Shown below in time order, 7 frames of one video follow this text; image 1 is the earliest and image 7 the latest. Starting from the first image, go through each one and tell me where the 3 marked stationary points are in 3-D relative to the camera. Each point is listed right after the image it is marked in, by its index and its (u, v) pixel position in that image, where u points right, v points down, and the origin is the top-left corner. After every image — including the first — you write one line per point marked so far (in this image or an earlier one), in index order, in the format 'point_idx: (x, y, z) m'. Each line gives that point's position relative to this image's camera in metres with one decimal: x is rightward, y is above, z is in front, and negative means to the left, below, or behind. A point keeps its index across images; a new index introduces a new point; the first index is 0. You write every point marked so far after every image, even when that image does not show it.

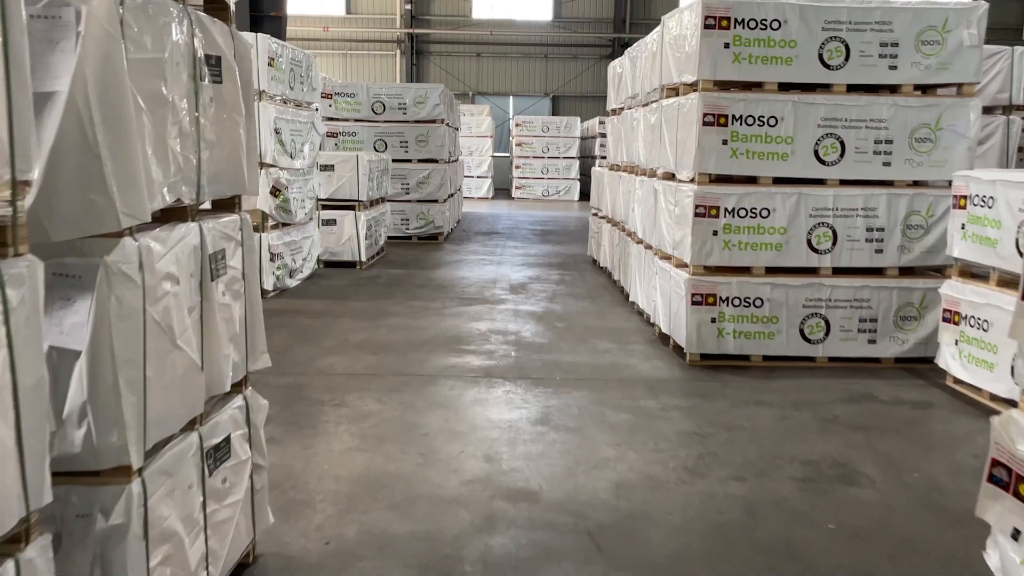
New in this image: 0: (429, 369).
0: (-0.5, -0.5, +5.2) m
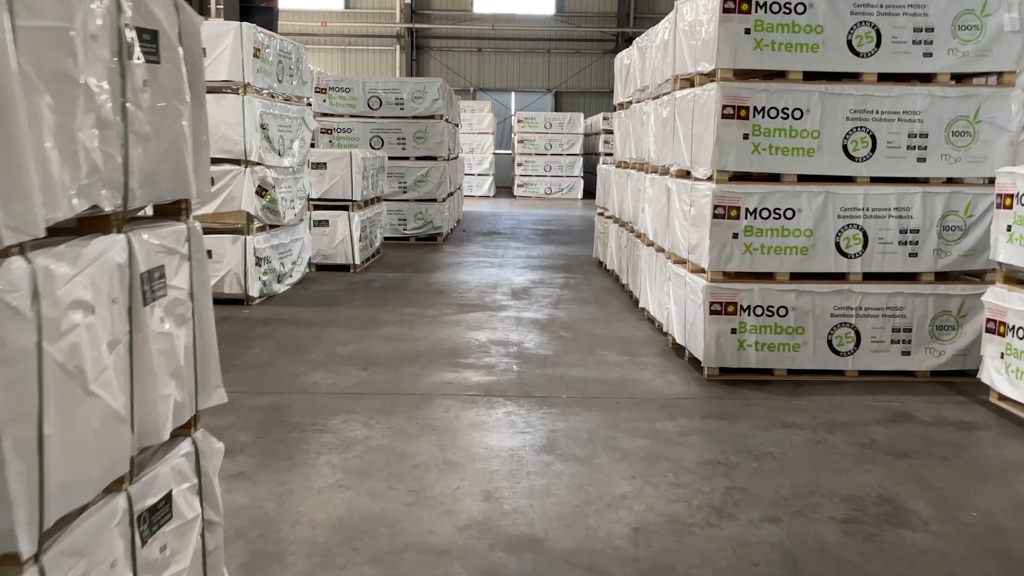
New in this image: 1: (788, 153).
0: (-0.5, -0.5, +4.7) m
1: (+1.6, +0.8, +4.8) m
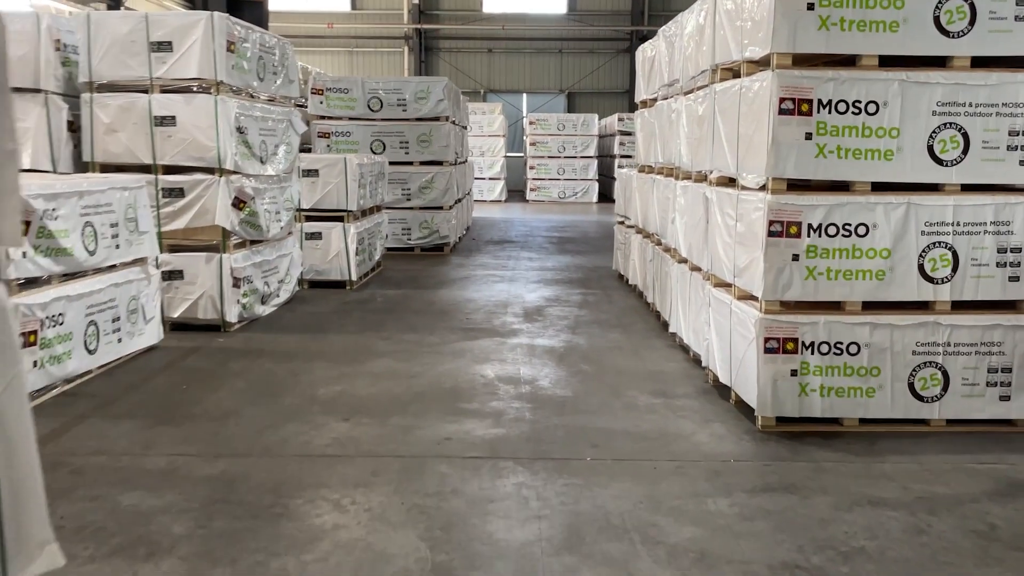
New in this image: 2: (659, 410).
0: (-0.4, -0.7, +3.9) m
1: (+1.6, +0.6, +3.9) m
2: (+0.8, -0.6, +4.4) m
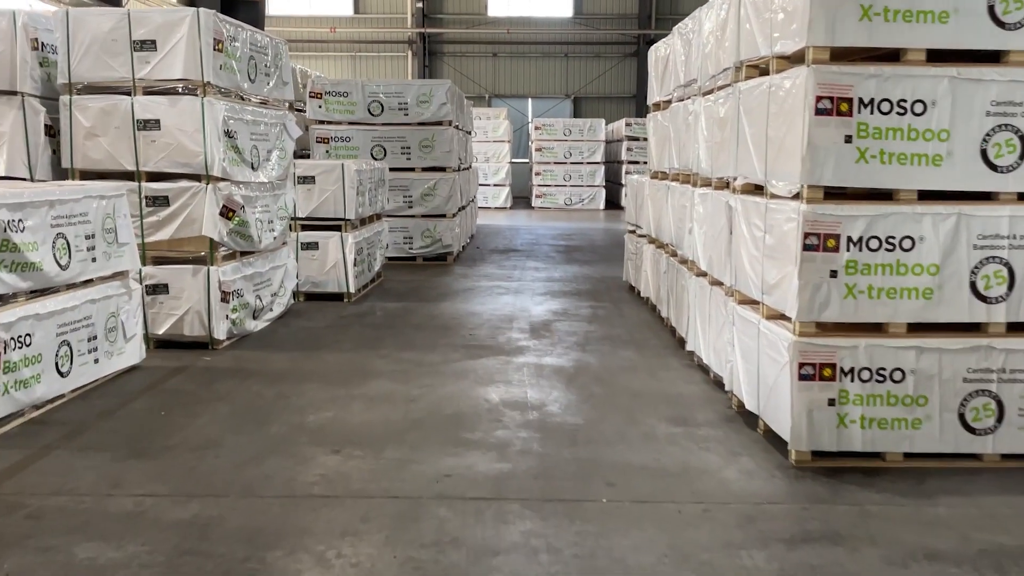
0: (-0.4, -0.8, +3.5) m
1: (+1.6, +0.5, +3.5) m
2: (+0.8, -0.7, +4.0) m
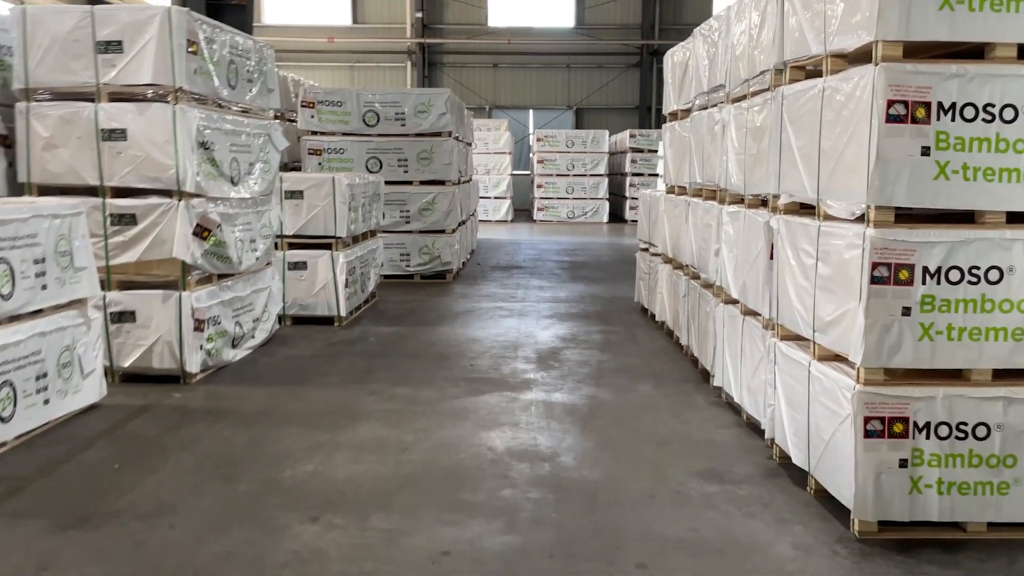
0: (-0.4, -0.9, +2.9) m
1: (+1.7, +0.4, +3.0) m
2: (+0.8, -0.9, +3.5) m
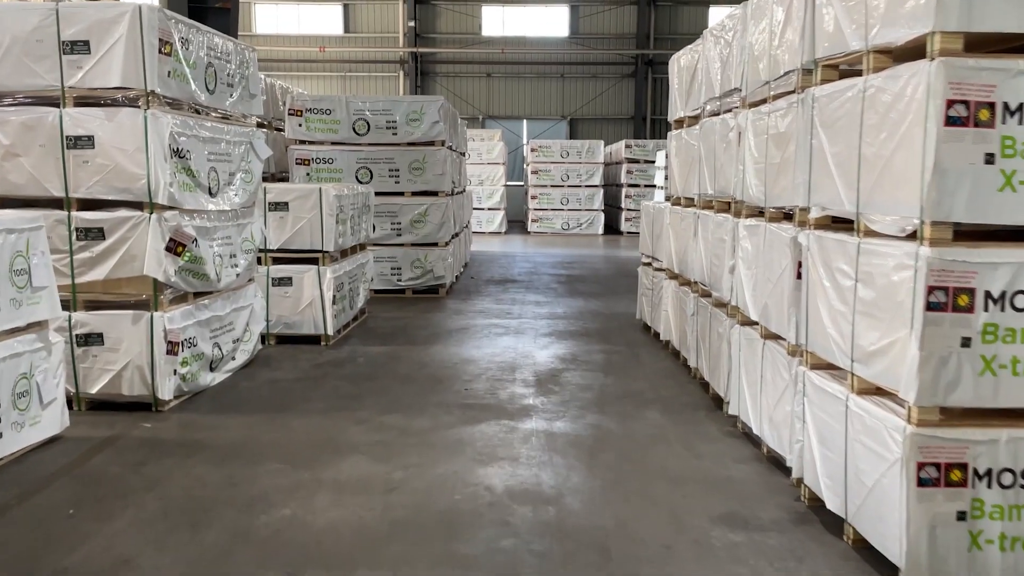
0: (-0.4, -1.0, +2.5) m
1: (+1.7, +0.3, +2.6) m
2: (+0.8, -1.0, +3.1) m
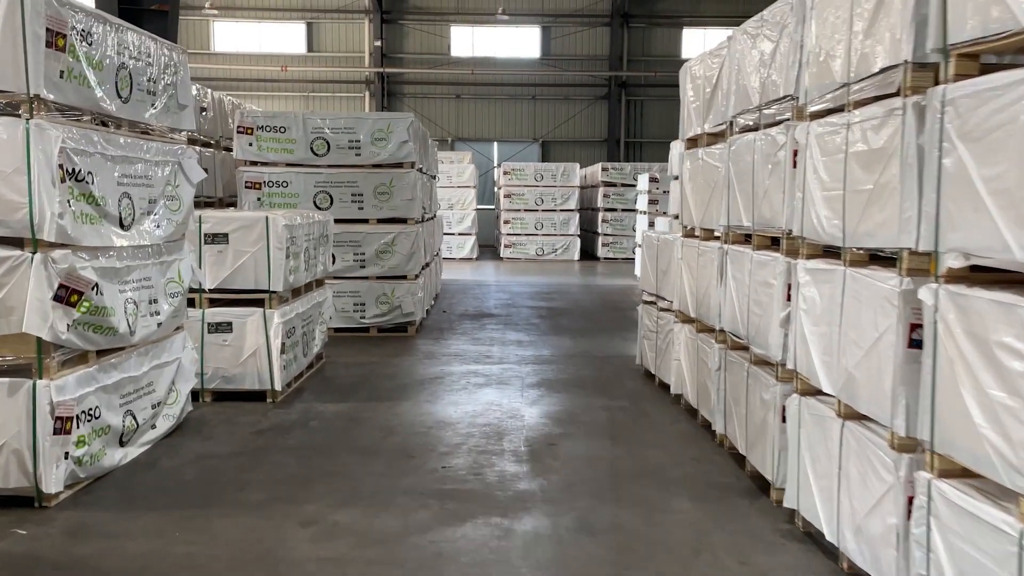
0: (-0.3, -1.2, +1.4) m
1: (+1.7, +0.1, +1.6) m
2: (+0.9, -1.2, +2.0) m
